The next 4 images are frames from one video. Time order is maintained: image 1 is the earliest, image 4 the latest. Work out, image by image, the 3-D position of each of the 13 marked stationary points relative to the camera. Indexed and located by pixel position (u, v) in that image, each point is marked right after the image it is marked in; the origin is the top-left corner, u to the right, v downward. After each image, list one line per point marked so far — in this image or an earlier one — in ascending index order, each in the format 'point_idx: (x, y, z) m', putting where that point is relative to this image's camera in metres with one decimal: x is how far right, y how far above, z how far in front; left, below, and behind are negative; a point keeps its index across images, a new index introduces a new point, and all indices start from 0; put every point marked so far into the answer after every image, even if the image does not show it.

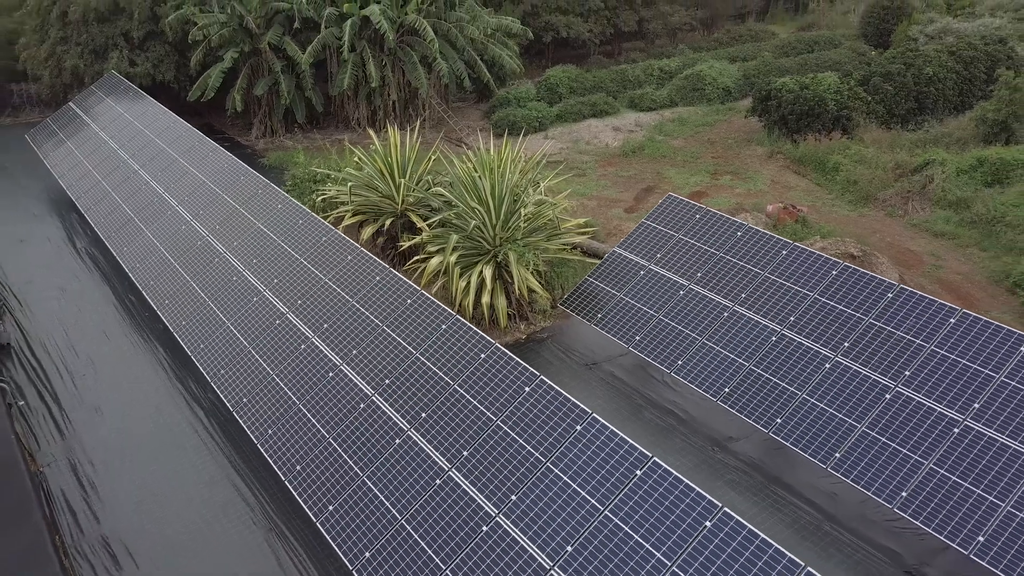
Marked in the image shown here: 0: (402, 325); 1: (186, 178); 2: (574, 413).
0: (-1.0, -0.3, +7.3) m
1: (-4.3, +1.5, +10.9) m
2: (+0.5, -0.8, +5.9) m
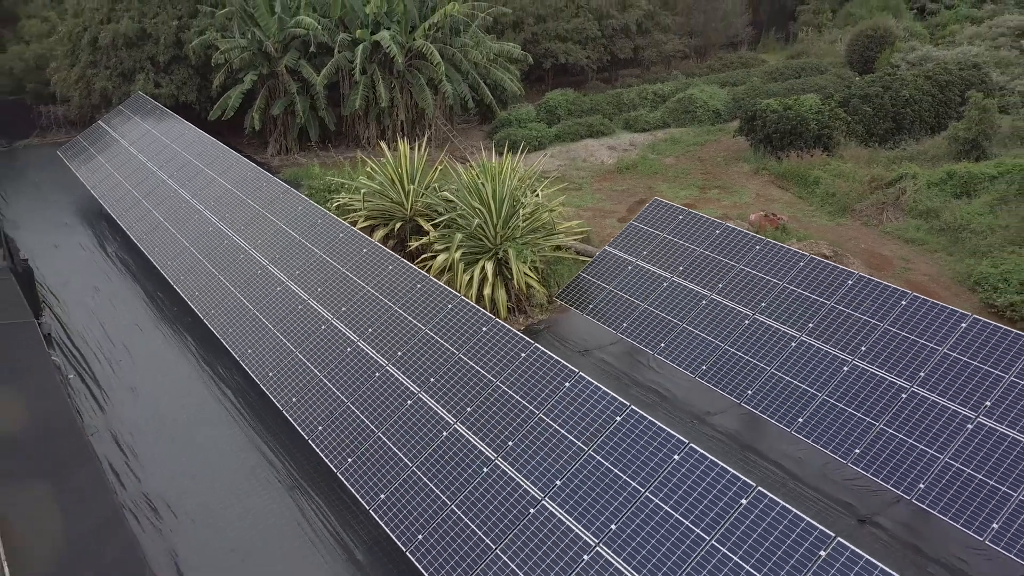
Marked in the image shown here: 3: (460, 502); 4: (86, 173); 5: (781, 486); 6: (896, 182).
0: (-1.0, -0.1, +8.2) m
1: (-4.3, +1.5, +11.9) m
2: (+0.4, -0.6, +6.7) m
3: (-0.4, -1.6, +6.0) m
4: (-7.2, +2.0, +14.1) m
5: (+2.4, -1.8, +7.3) m
6: (+6.4, +1.8, +13.7) m
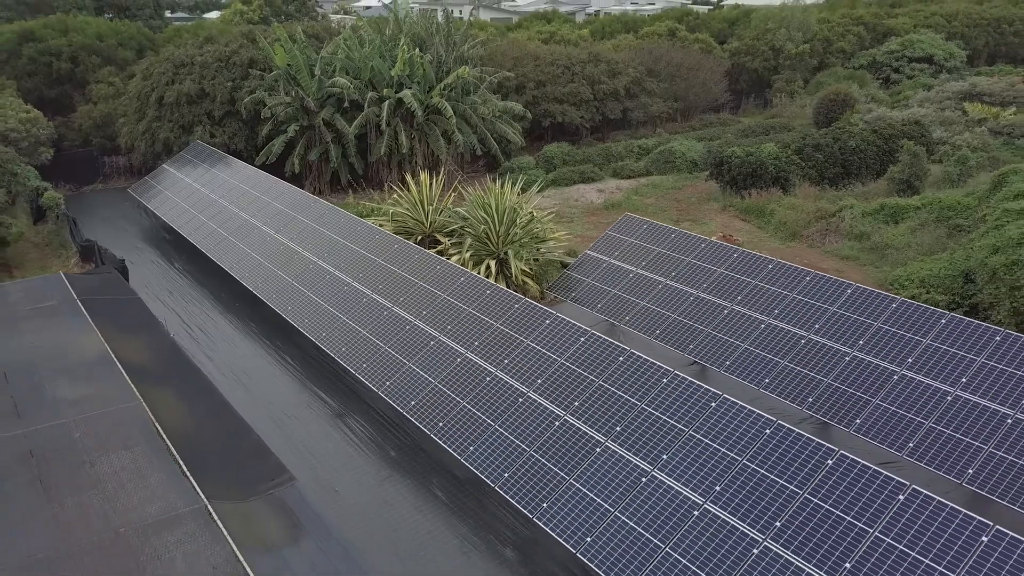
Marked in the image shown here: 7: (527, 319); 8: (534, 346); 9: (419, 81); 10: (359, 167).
0: (-1.0, +0.1, +10.6) m
1: (-4.3, +1.4, +14.5) m
2: (+0.4, -0.3, +9.2) m
3: (-0.4, -1.1, +8.4) m
4: (-7.2, +1.7, +16.7) m
5: (+2.4, -1.5, +9.6) m
6: (+6.5, +1.5, +16.3) m
7: (+0.2, -0.4, +9.2) m
8: (+0.2, -0.6, +8.8) m
9: (-2.1, +4.6, +18.3) m
10: (-3.5, +2.8, +18.9) m
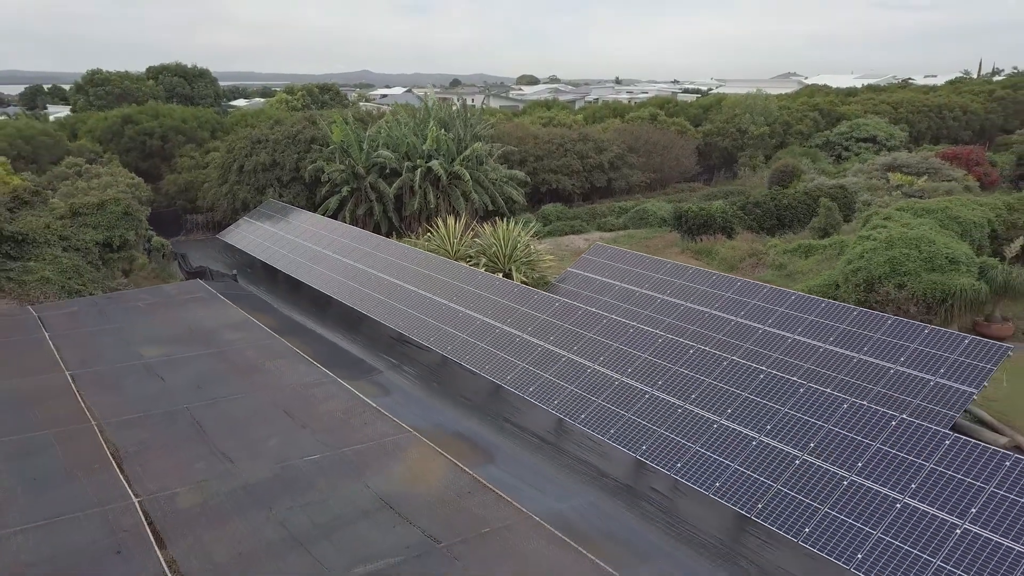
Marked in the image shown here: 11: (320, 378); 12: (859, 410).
0: (-1.0, +0.1, +15.5) m
1: (-4.2, +1.0, +19.5) m
2: (+0.4, -0.1, +14.0) m
3: (-0.4, -0.9, +13.1) m
4: (-7.1, +1.1, +21.8) m
5: (+2.4, -1.3, +14.3) m
6: (+6.6, +0.9, +21.2) m
7: (+0.2, -0.2, +14.0) m
8: (+0.3, -0.4, +13.6) m
9: (-2.0, +3.9, +23.6) m
10: (-3.4, +2.0, +24.0) m
11: (-2.6, -1.2, +11.2) m
12: (+4.1, -1.4, +9.6) m
